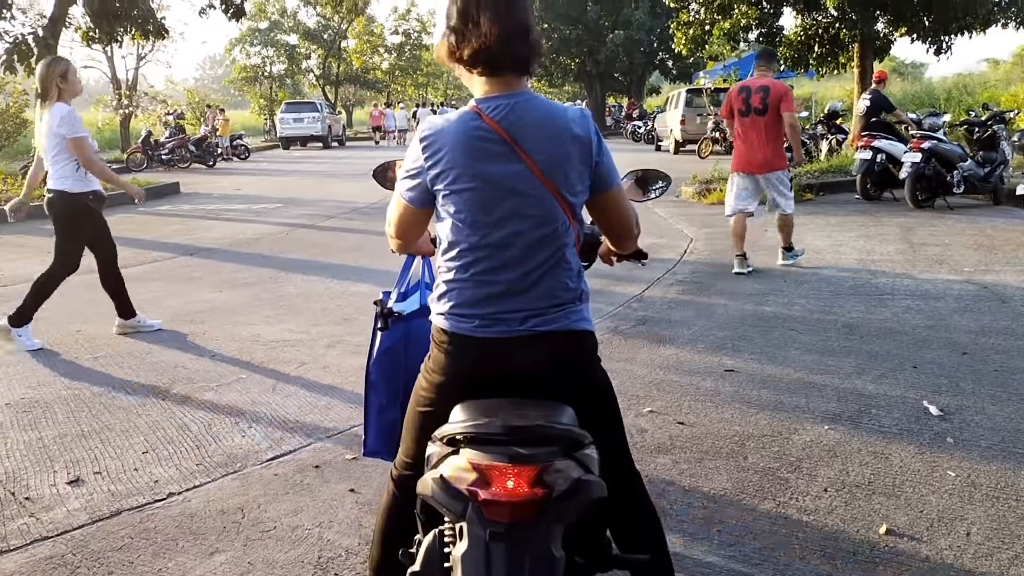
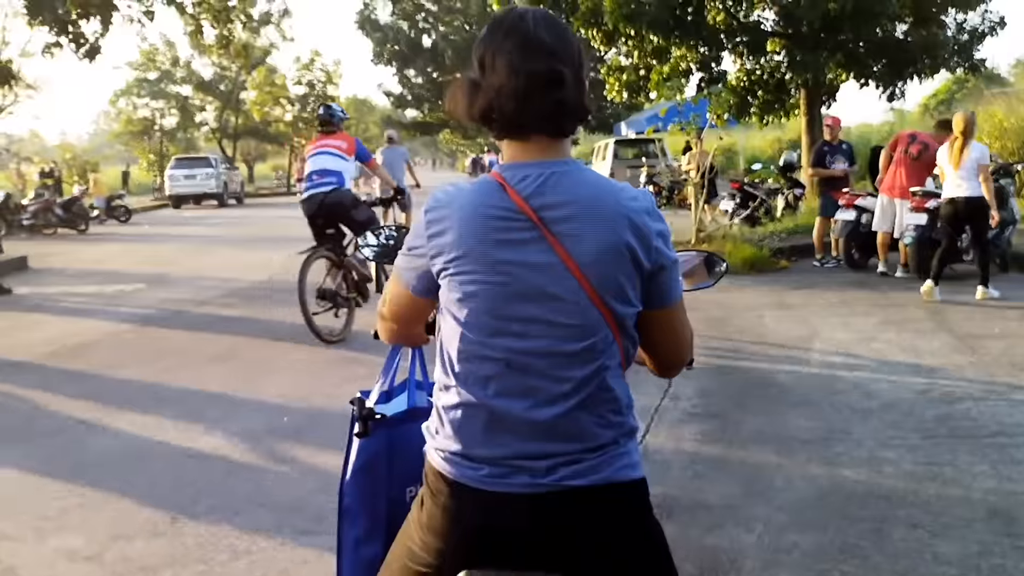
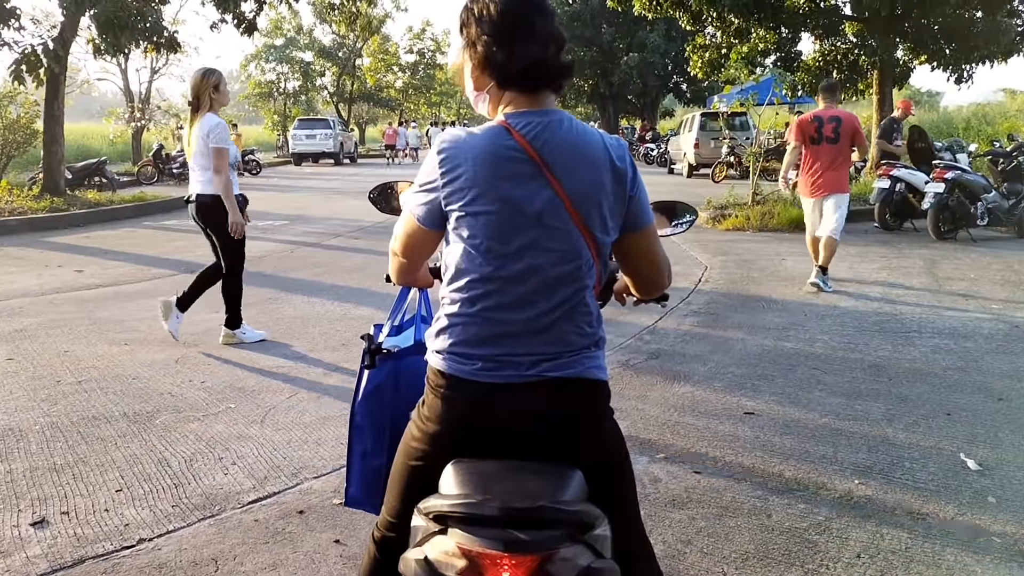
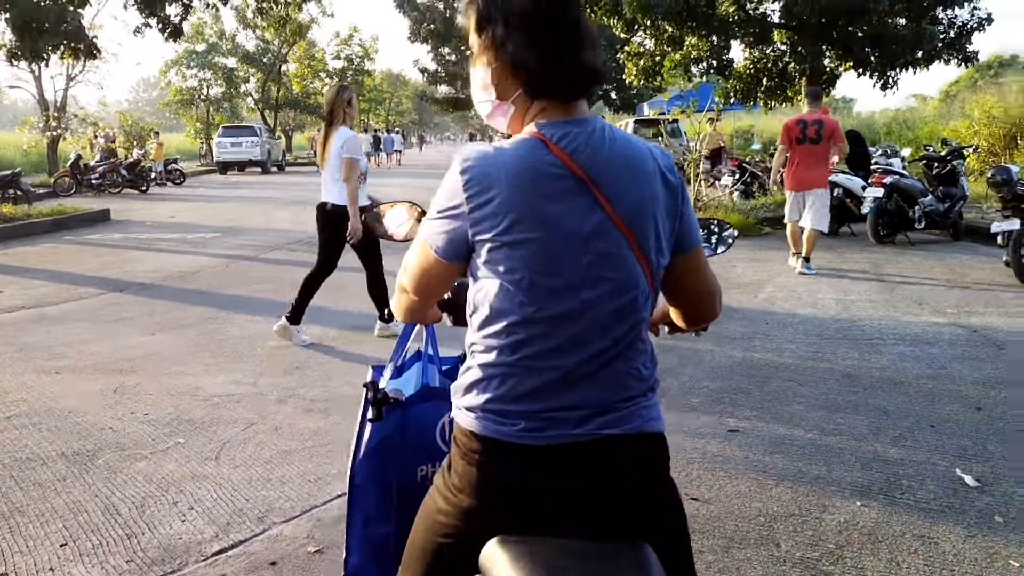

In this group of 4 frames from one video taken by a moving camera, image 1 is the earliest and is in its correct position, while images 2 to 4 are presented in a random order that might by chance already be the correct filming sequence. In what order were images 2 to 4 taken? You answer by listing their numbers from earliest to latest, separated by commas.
3, 4, 2
